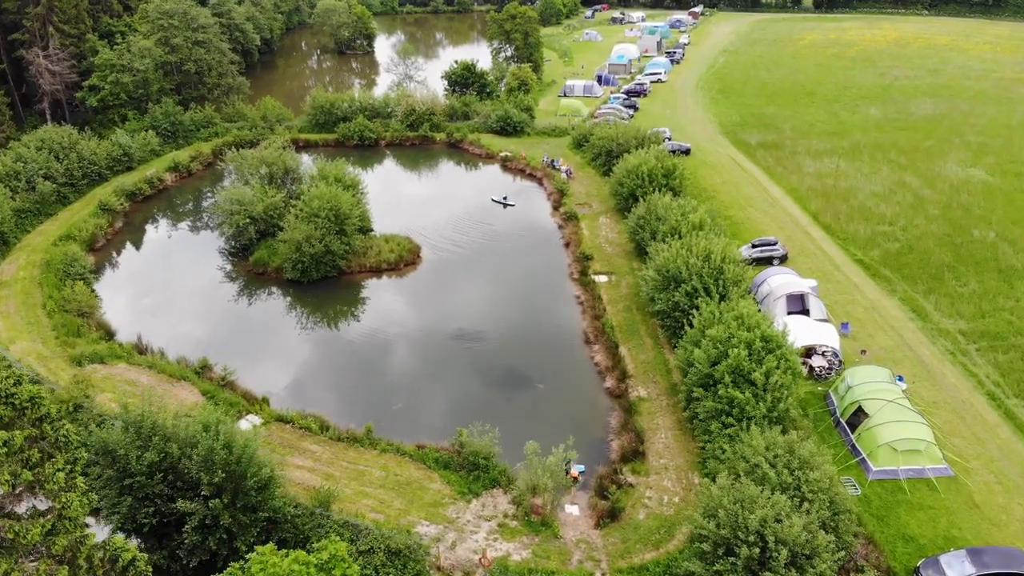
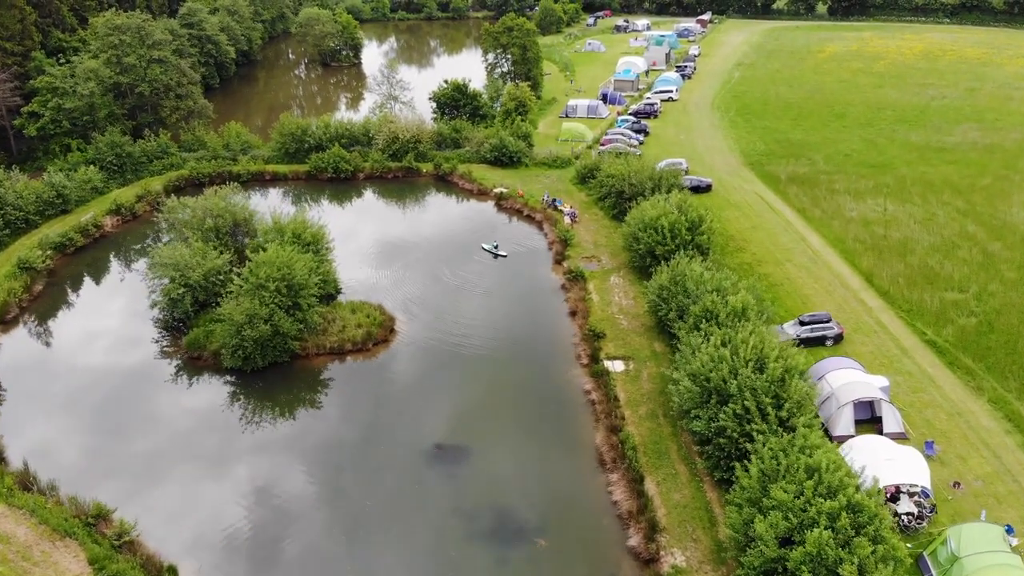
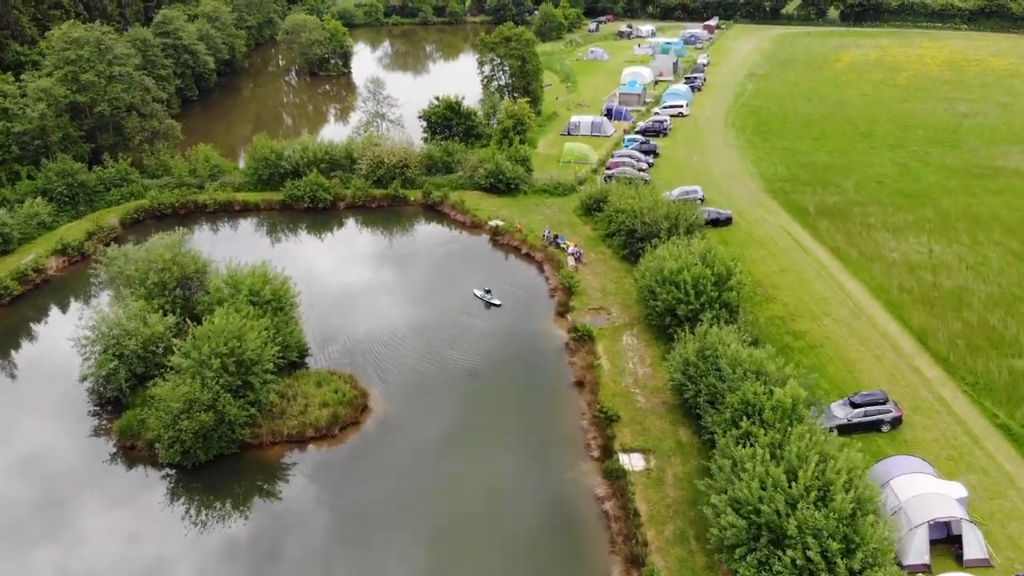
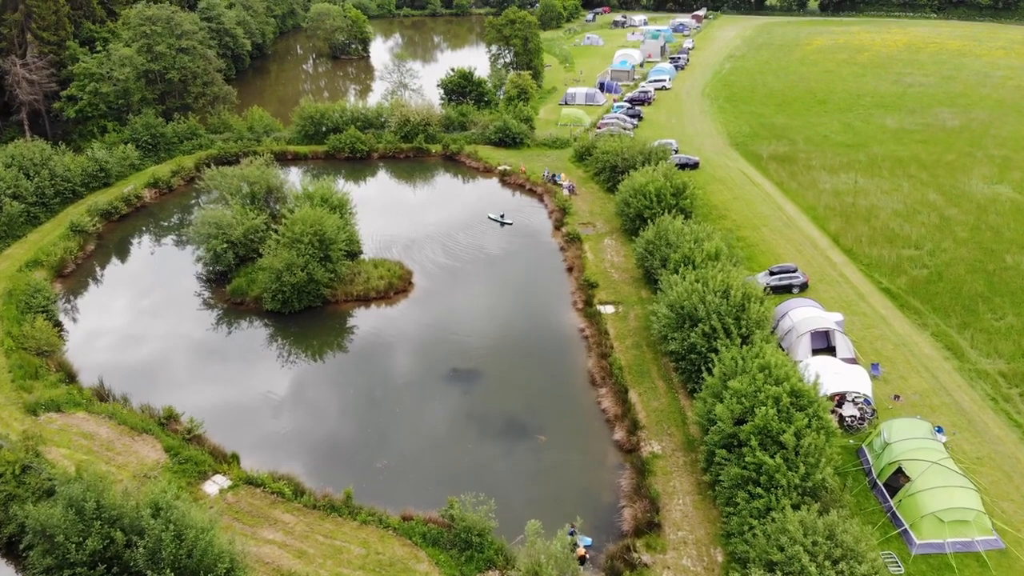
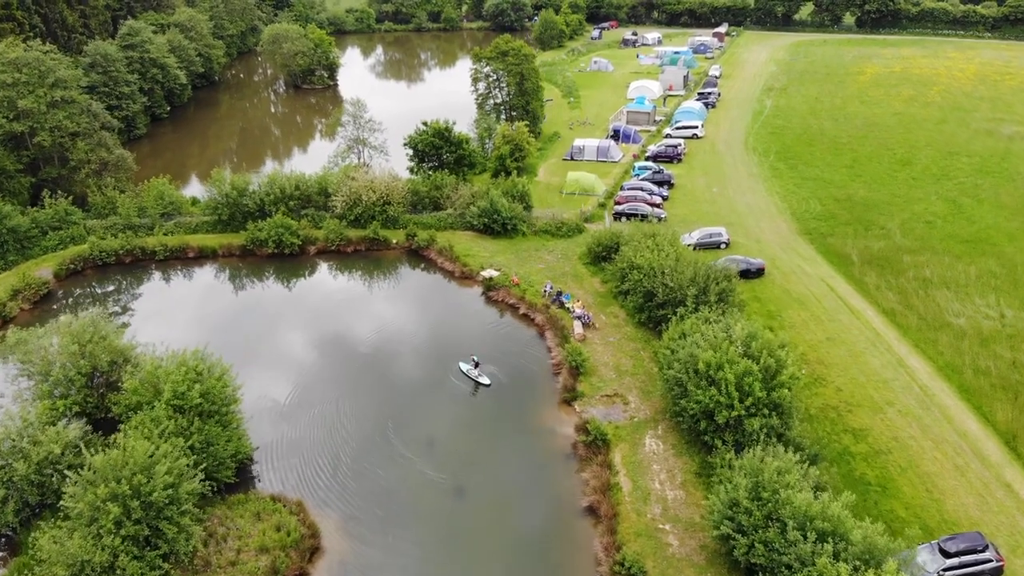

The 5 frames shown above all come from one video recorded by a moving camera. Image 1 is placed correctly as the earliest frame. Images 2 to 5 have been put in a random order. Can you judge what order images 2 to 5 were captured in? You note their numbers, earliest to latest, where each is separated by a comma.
4, 2, 3, 5
